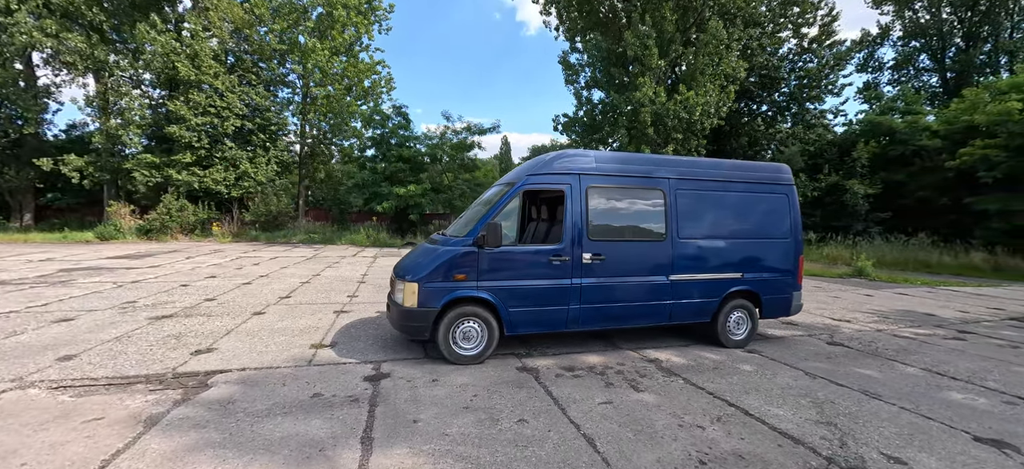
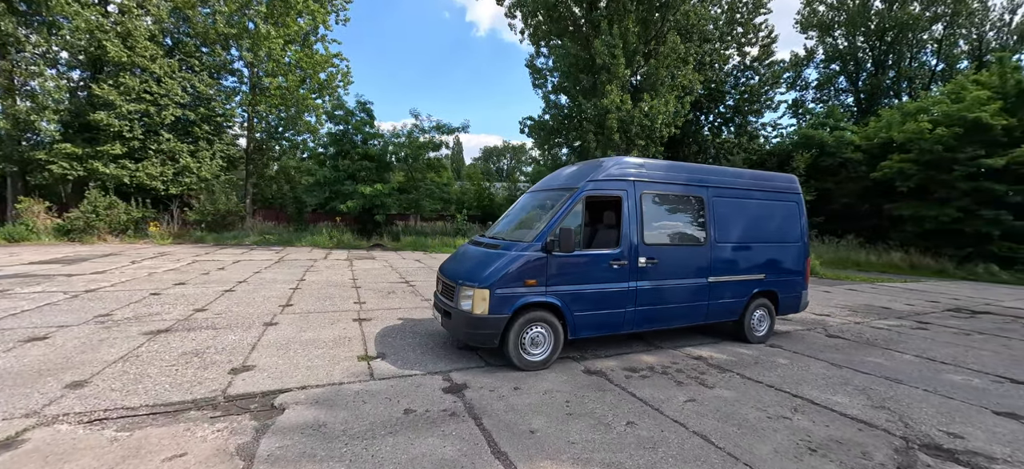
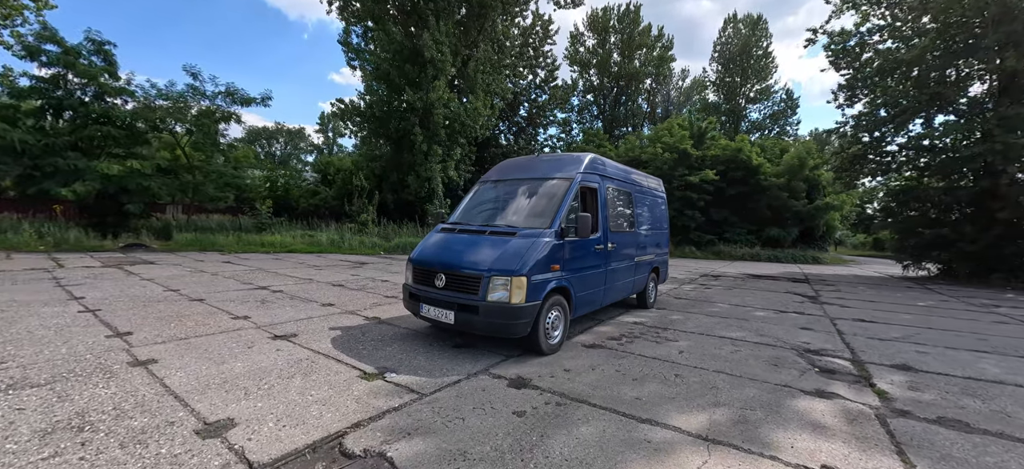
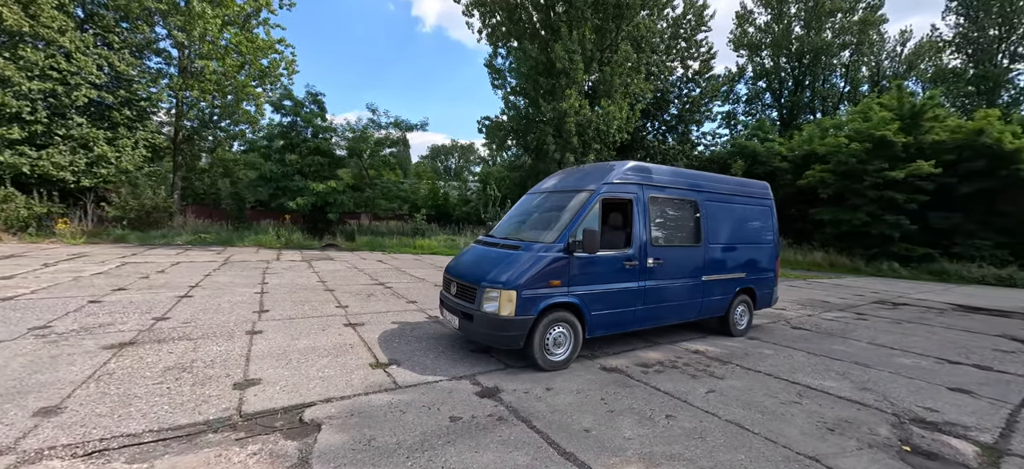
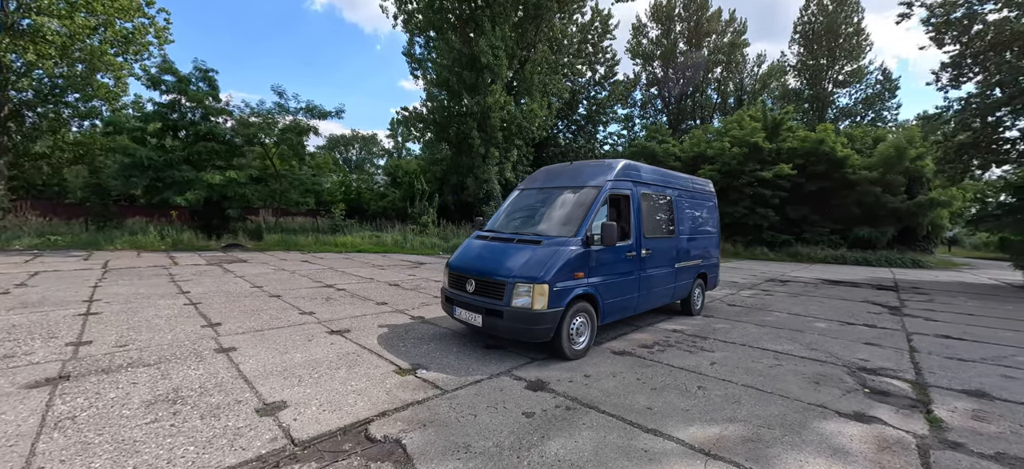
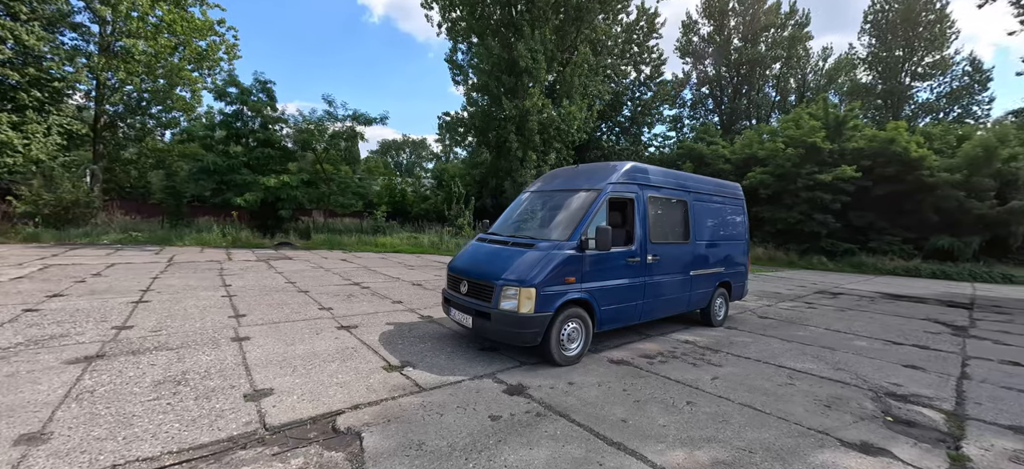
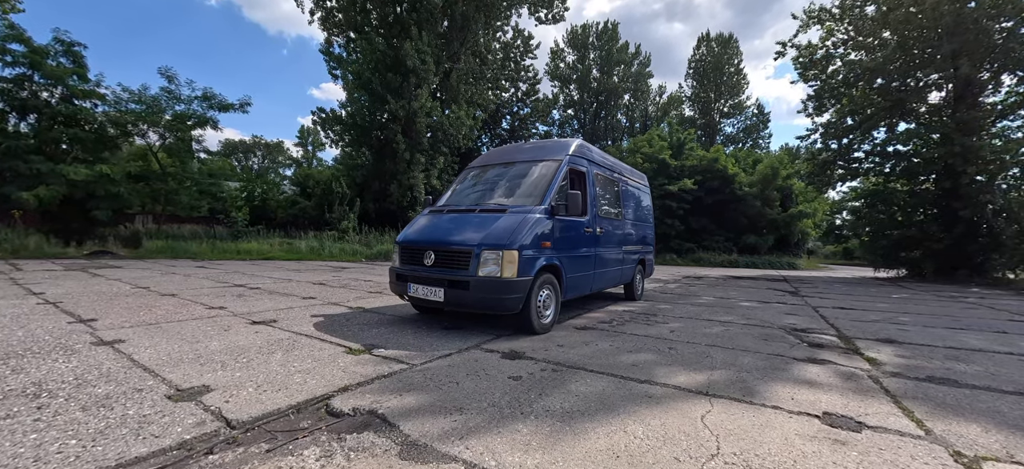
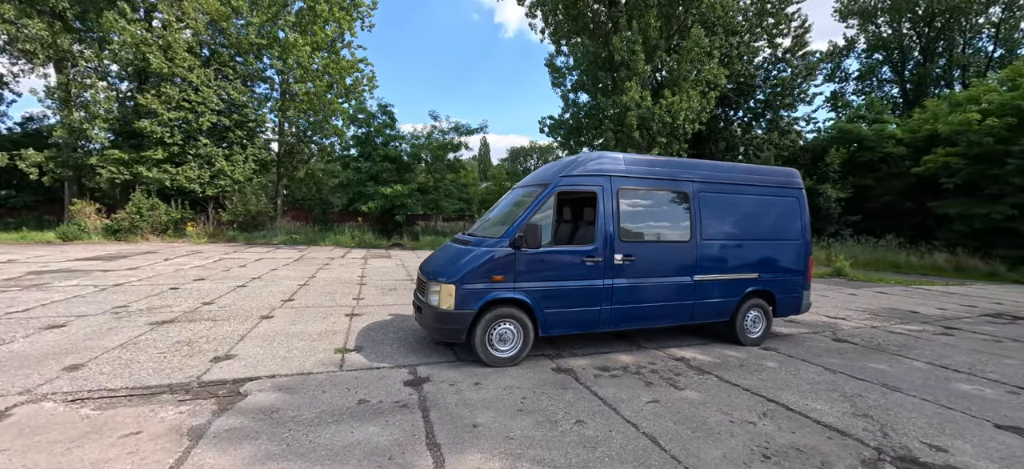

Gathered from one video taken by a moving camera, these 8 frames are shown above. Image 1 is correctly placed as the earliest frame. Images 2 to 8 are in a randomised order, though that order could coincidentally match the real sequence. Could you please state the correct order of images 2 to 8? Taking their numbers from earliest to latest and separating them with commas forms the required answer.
8, 2, 4, 6, 5, 3, 7
